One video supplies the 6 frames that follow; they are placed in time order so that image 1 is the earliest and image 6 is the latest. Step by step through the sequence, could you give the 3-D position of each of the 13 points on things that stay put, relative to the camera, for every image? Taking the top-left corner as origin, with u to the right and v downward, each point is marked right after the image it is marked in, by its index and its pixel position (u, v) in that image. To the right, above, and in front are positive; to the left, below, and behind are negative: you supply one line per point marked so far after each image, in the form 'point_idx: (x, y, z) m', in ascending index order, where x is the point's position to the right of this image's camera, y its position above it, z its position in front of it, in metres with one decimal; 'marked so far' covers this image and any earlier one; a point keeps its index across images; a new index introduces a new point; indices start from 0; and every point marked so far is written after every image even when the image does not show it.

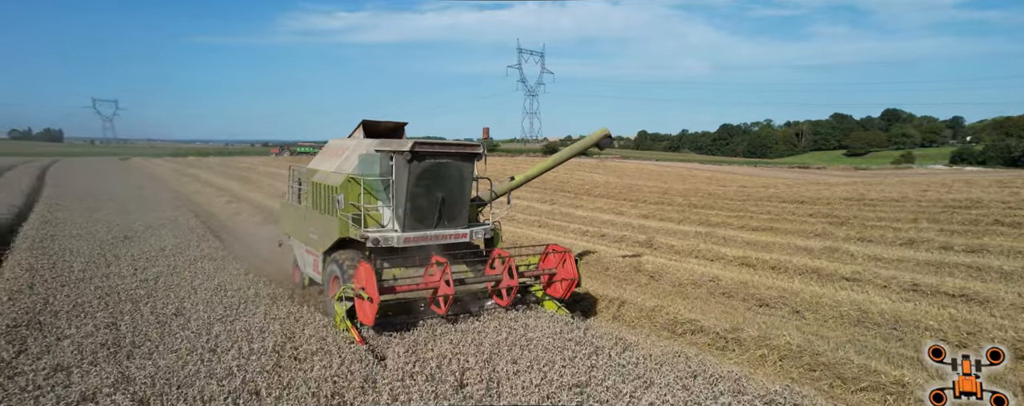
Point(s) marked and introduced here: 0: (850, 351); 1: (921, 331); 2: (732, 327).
0: (+3.3, -1.5, +4.8) m
1: (+4.3, -1.4, +5.2) m
2: (+2.5, -1.4, +5.6) m
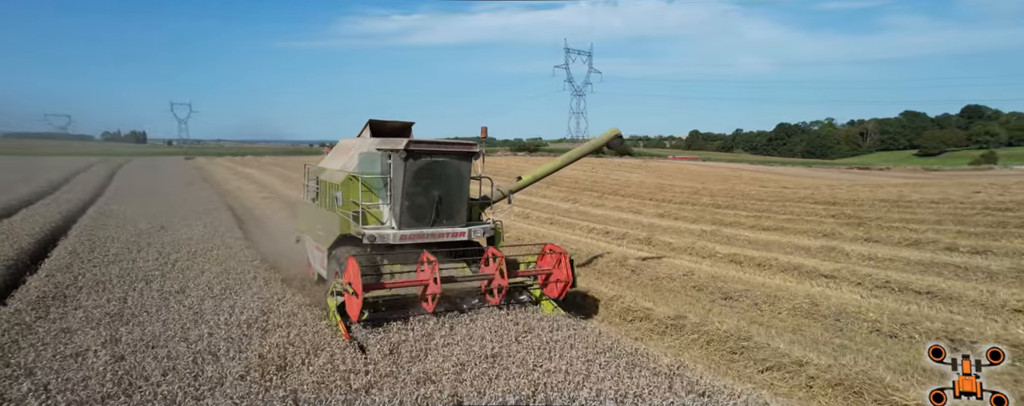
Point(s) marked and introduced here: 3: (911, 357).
0: (+2.8, -1.4, +5.0) m
1: (+3.7, -1.3, +5.2) m
2: (+2.0, -1.4, +5.8) m
3: (+3.6, -1.4, +4.4) m
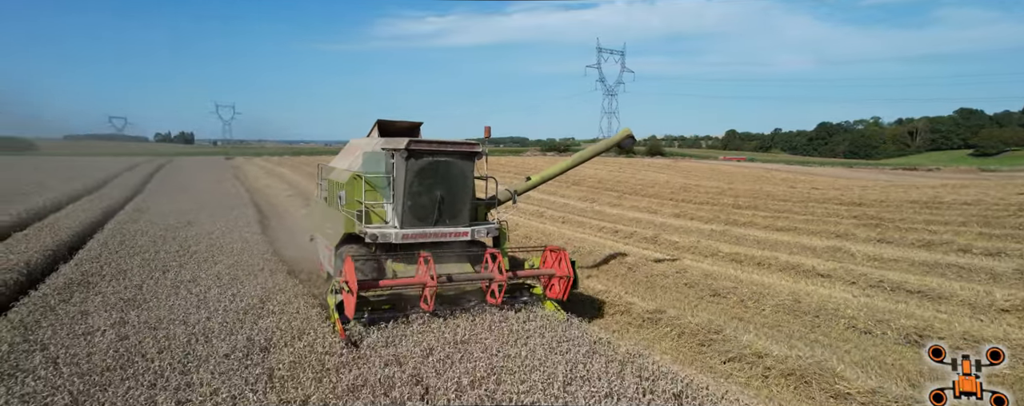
0: (+2.5, -1.3, +5.0) m
1: (+3.5, -1.3, +5.3) m
2: (+1.8, -1.3, +5.9) m
3: (+3.3, -1.4, +4.4) m
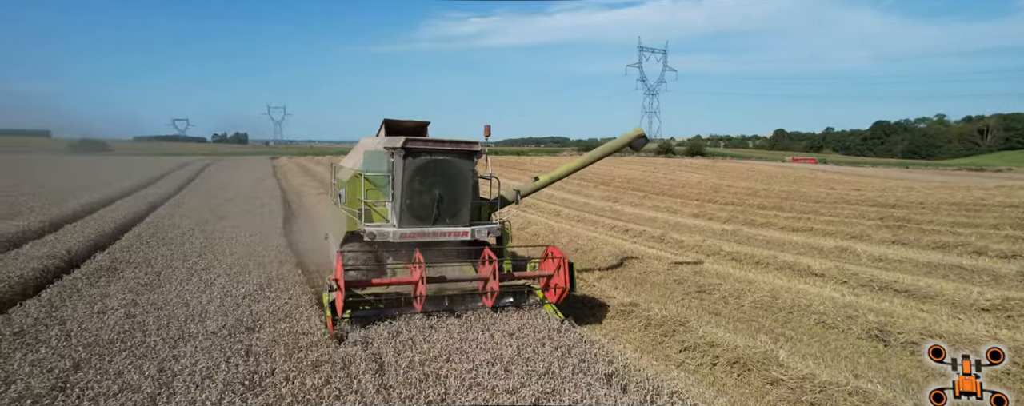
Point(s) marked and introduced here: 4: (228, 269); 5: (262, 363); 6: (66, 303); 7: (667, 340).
0: (+2.2, -1.3, +5.1) m
1: (+3.2, -1.2, +5.3) m
2: (+1.5, -1.3, +6.1) m
3: (+3.0, -1.3, +4.5) m
4: (-4.5, -1.1, +7.8) m
5: (-1.9, -1.2, +3.7) m
6: (-5.3, -1.2, +5.8) m
7: (+1.5, -1.3, +4.7) m
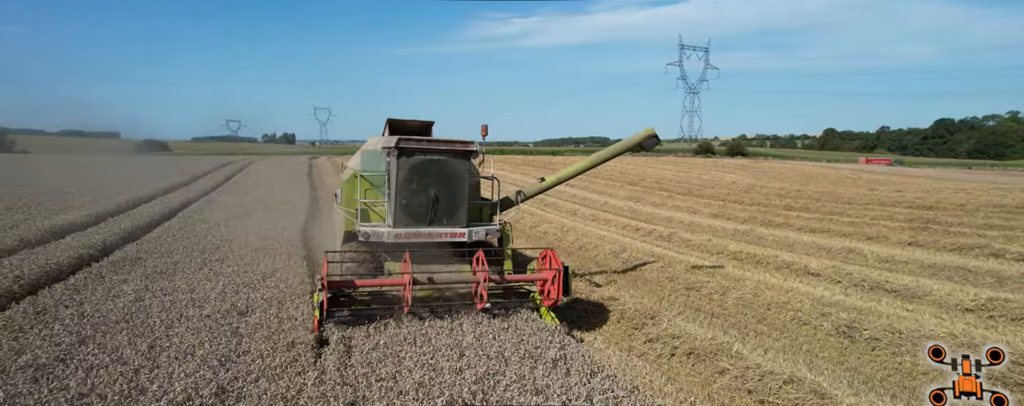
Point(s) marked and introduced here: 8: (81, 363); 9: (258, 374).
0: (+1.9, -1.3, +5.2) m
1: (+3.0, -1.2, +5.3) m
2: (+1.3, -1.2, +6.2) m
3: (+2.7, -1.3, +4.5) m
4: (-4.6, -1.0, +8.3) m
5: (-2.3, -1.2, +4.1) m
6: (-5.5, -1.1, +6.3) m
7: (+1.2, -1.3, +4.8) m
8: (-3.2, -1.2, +3.6) m
9: (-1.8, -1.2, +3.4) m
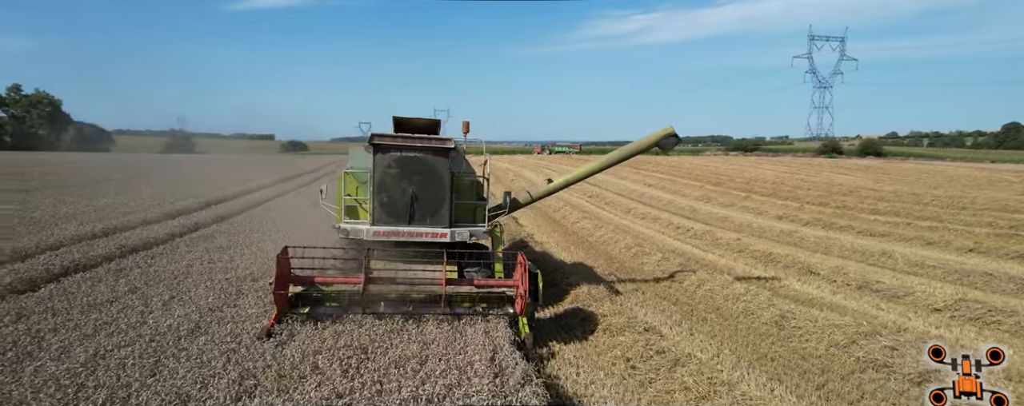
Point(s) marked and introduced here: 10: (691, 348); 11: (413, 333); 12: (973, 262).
0: (+1.5, -1.2, +5.5) m
1: (+2.5, -1.1, +5.4) m
2: (+1.0, -1.1, +6.5) m
3: (+2.1, -1.2, +4.7) m
4: (-4.5, -0.7, +9.6) m
5: (-2.9, -1.0, +5.1) m
6: (-5.7, -0.9, +7.9) m
7: (+0.7, -1.2, +5.2) m
8: (-3.9, -1.0, +4.8) m
9: (-2.5, -1.0, +4.3) m
10: (+1.4, -1.2, +3.9) m
11: (-0.8, -1.0, +3.9) m
12: (+7.7, -1.0, +8.2) m
